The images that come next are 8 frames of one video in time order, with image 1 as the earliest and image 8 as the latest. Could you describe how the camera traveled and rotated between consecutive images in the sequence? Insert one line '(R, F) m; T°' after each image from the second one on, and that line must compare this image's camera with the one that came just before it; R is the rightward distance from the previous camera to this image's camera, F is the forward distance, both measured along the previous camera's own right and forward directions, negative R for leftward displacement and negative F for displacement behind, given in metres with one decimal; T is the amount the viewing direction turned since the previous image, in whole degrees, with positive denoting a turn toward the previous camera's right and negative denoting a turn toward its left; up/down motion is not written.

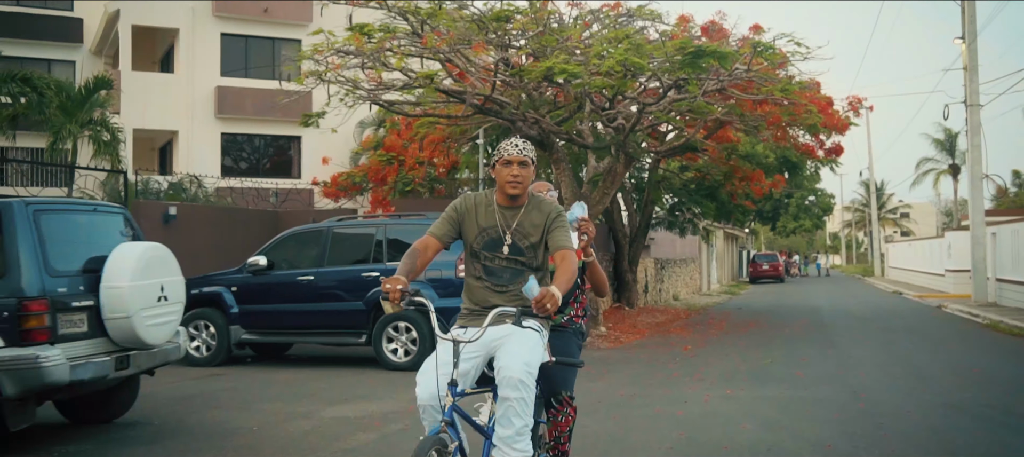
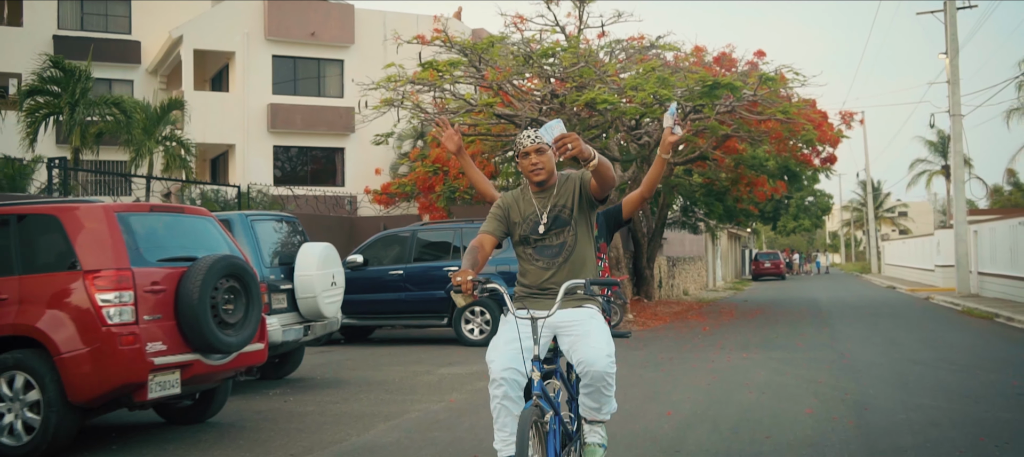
(-0.7, -2.5) m; 0°
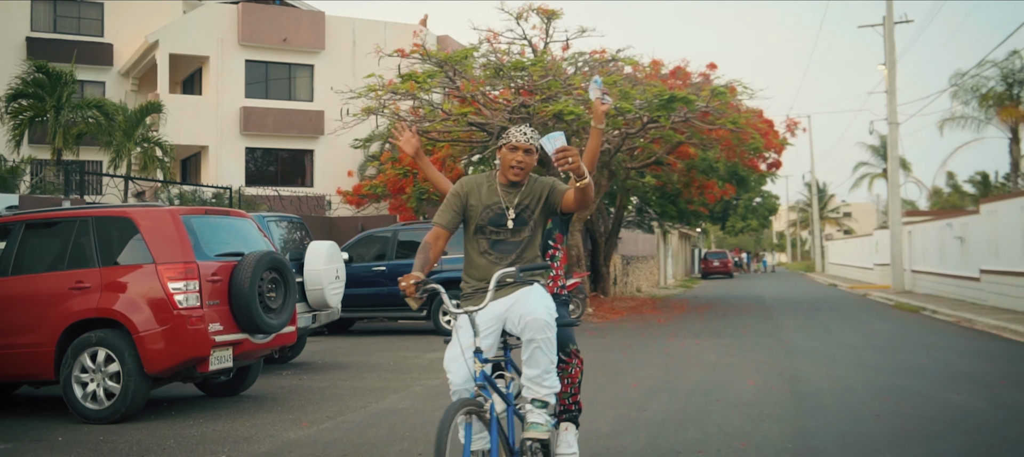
(-0.3, -1.3) m; +3°
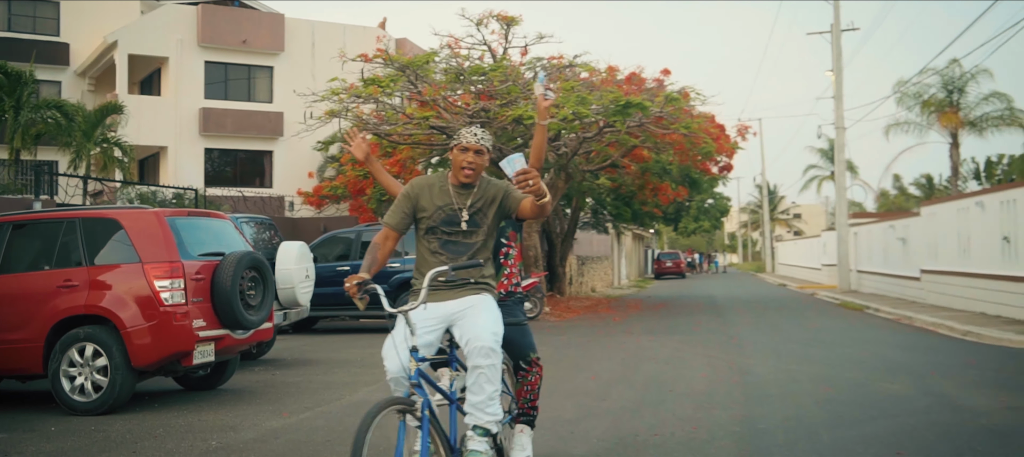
(-0.1, -0.5) m; +3°
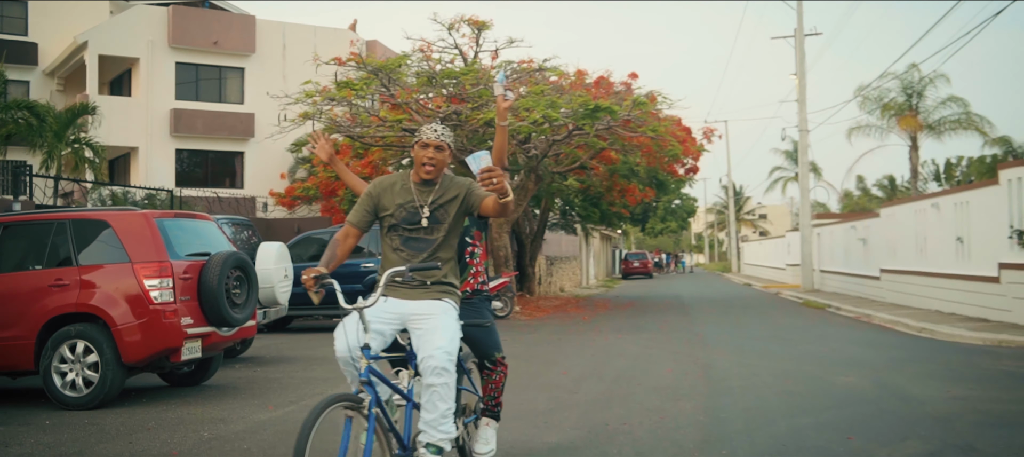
(-0.1, -0.4) m; +2°
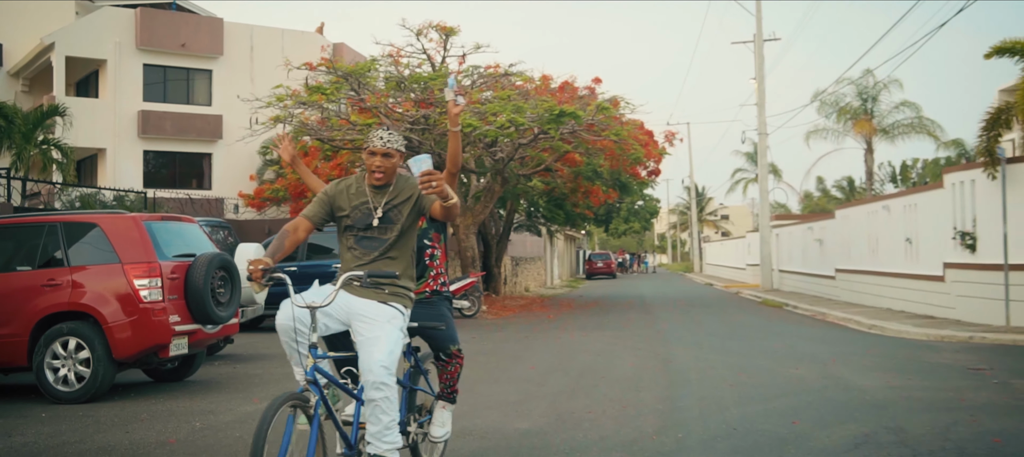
(-0.1, -0.5) m; +2°
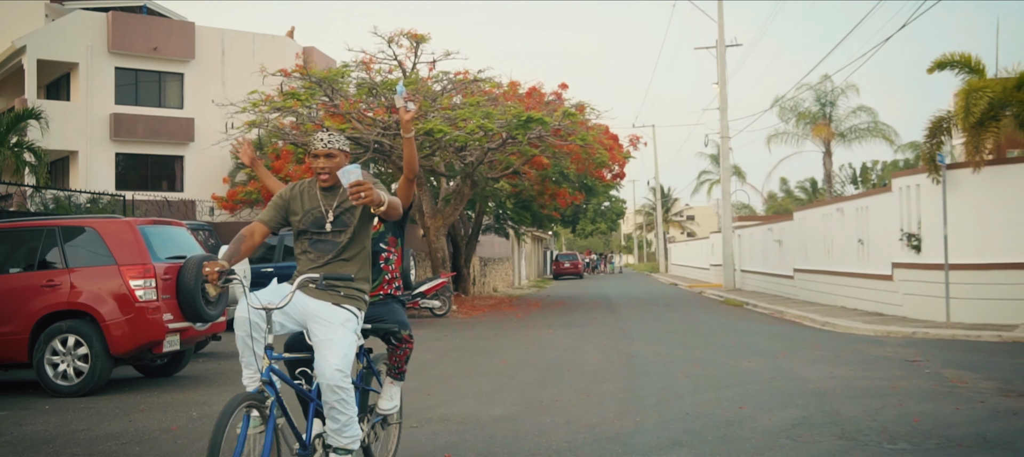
(0.0, -0.6) m; +2°
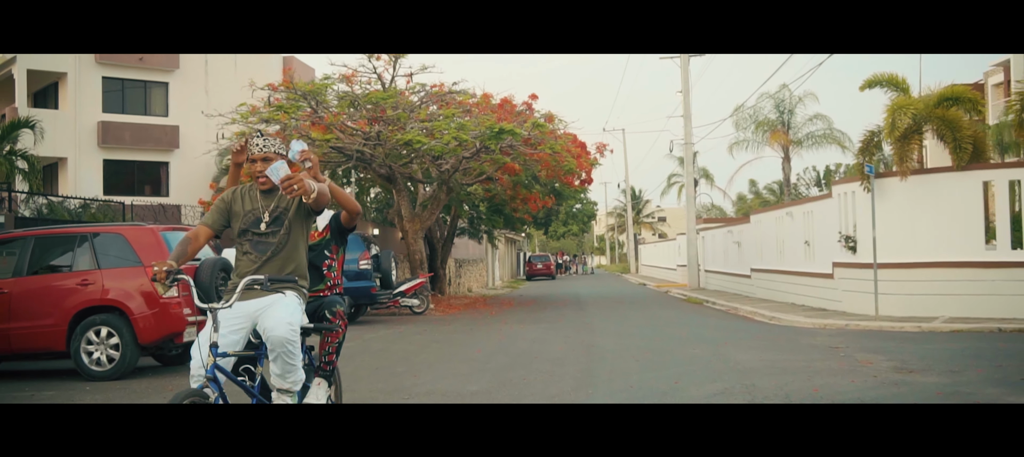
(0.0, -1.4) m; +1°
